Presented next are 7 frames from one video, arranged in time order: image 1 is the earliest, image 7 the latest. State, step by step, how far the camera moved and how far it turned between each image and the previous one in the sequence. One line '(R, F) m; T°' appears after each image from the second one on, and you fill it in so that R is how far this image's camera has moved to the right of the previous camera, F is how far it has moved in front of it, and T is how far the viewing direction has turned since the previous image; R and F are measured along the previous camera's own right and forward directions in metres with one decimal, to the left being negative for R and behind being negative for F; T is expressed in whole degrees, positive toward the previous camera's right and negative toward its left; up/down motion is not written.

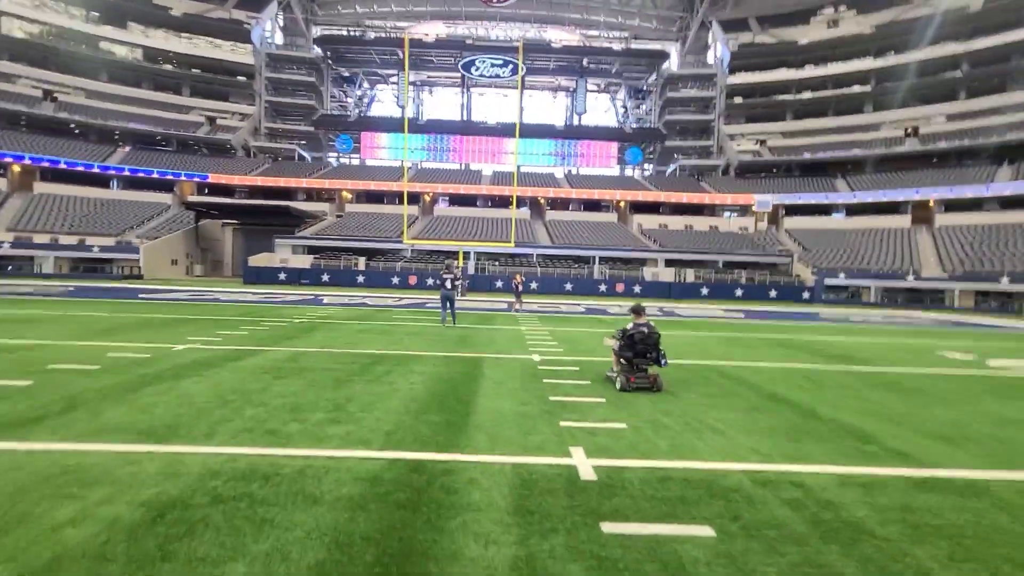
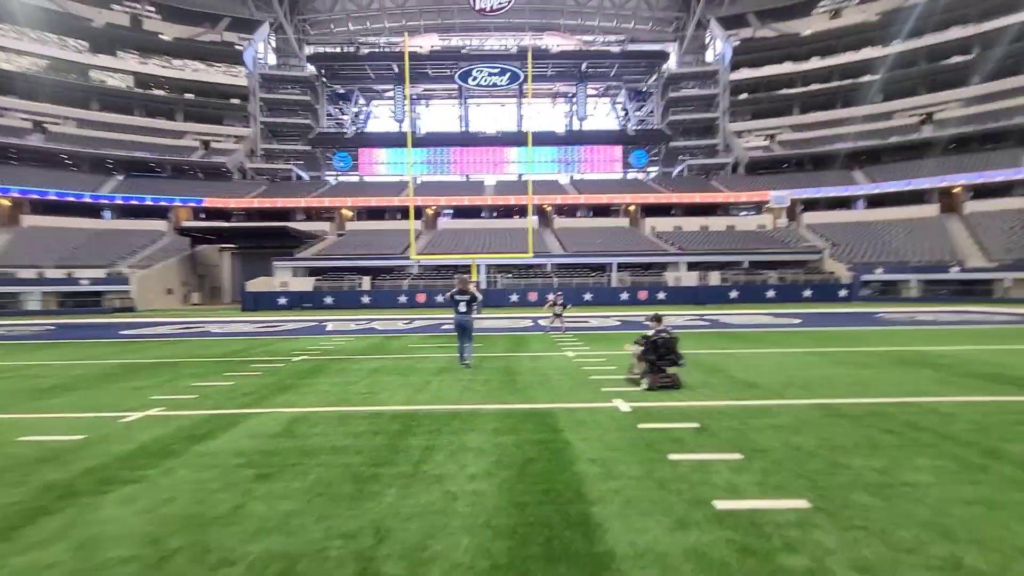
(-0.6, +1.5) m; 0°
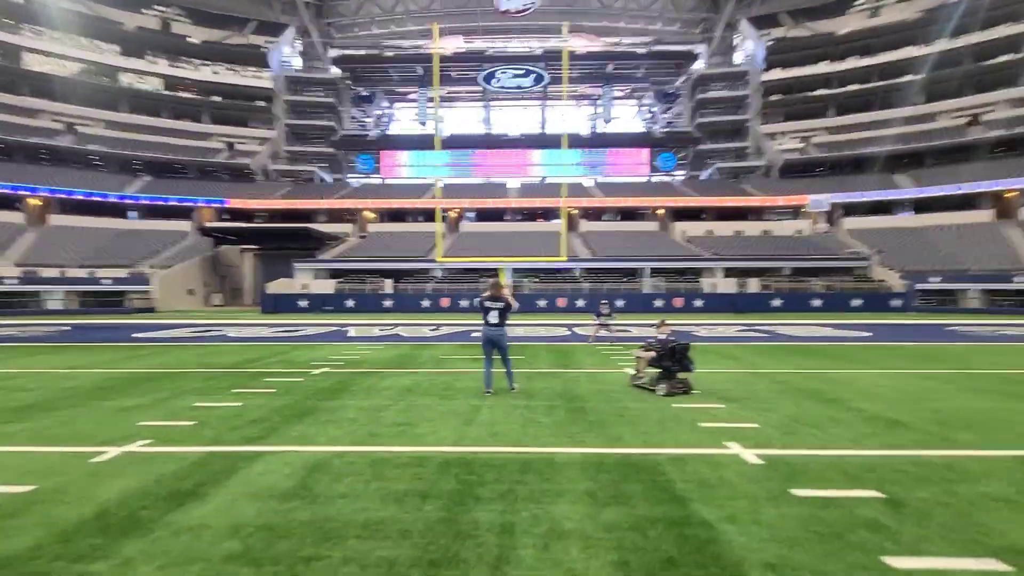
(-0.4, +1.0) m; -2°
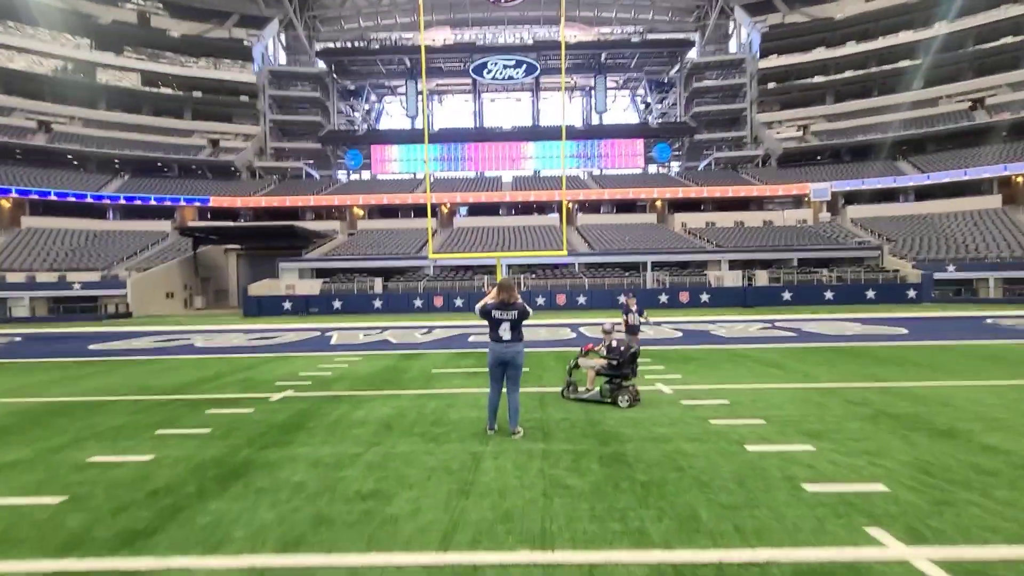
(-0.1, +1.2) m; +1°
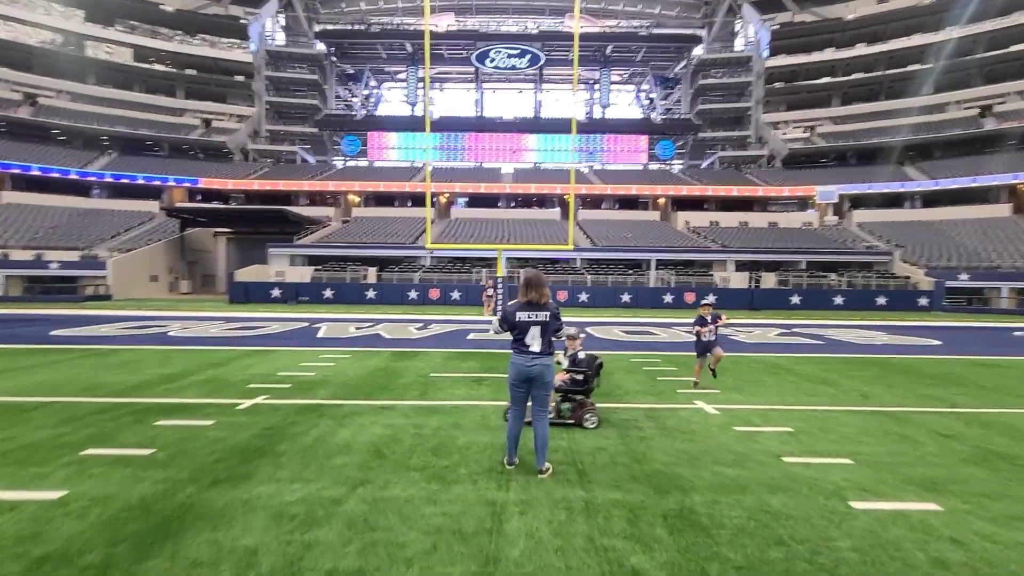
(-0.2, +0.8) m; +1°
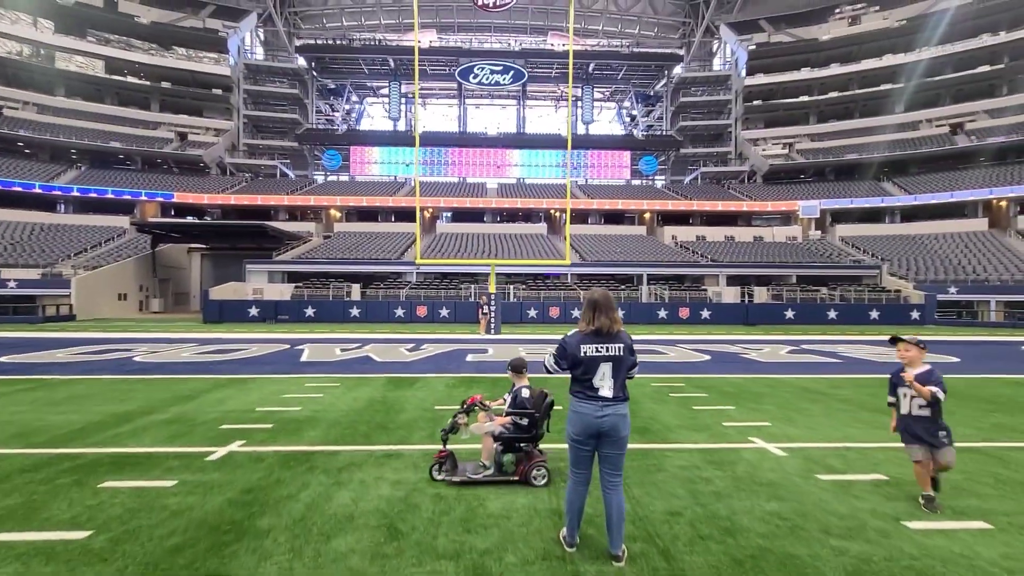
(-0.3, +0.6) m; +2°
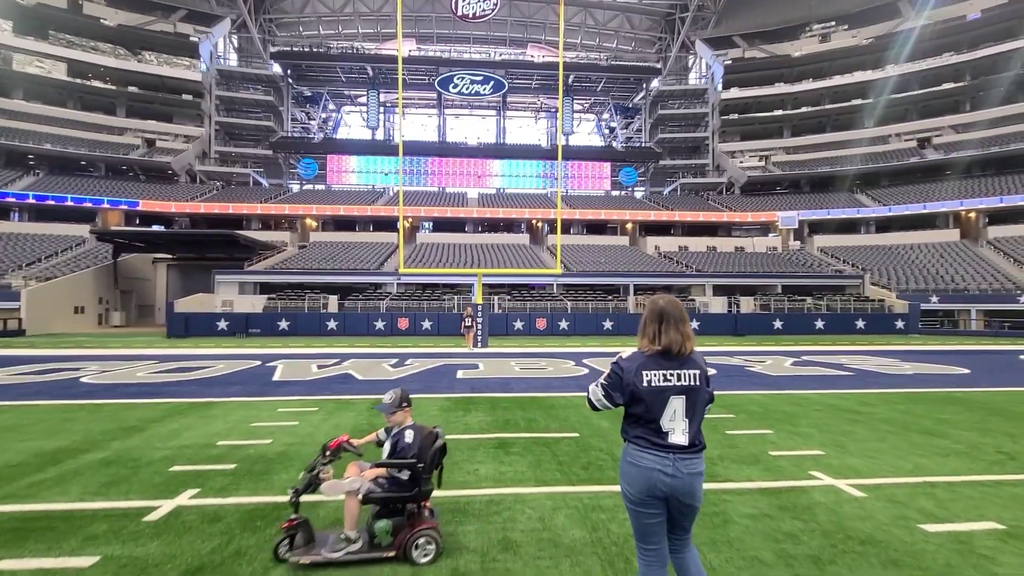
(-0.3, +0.6) m; +3°
